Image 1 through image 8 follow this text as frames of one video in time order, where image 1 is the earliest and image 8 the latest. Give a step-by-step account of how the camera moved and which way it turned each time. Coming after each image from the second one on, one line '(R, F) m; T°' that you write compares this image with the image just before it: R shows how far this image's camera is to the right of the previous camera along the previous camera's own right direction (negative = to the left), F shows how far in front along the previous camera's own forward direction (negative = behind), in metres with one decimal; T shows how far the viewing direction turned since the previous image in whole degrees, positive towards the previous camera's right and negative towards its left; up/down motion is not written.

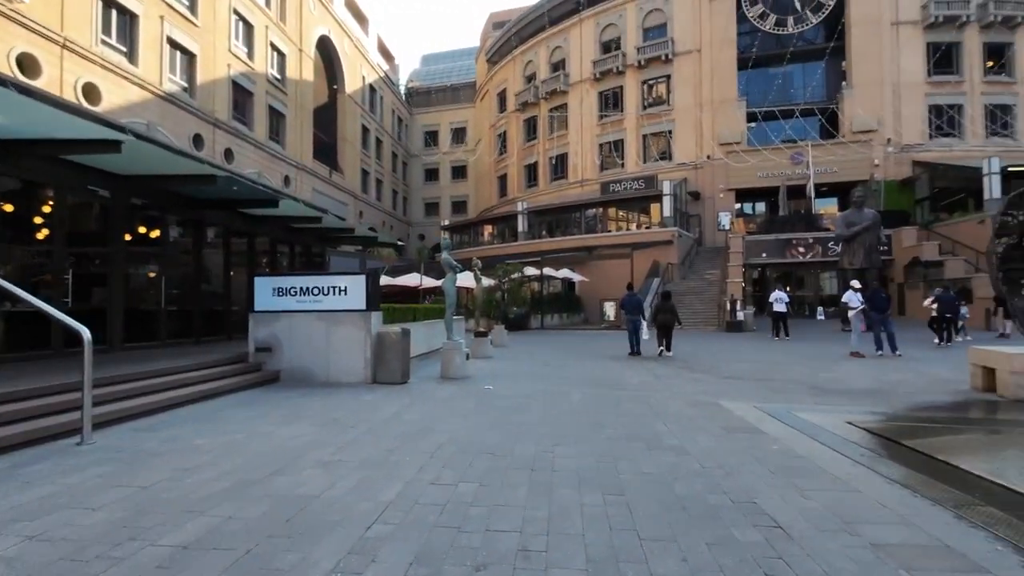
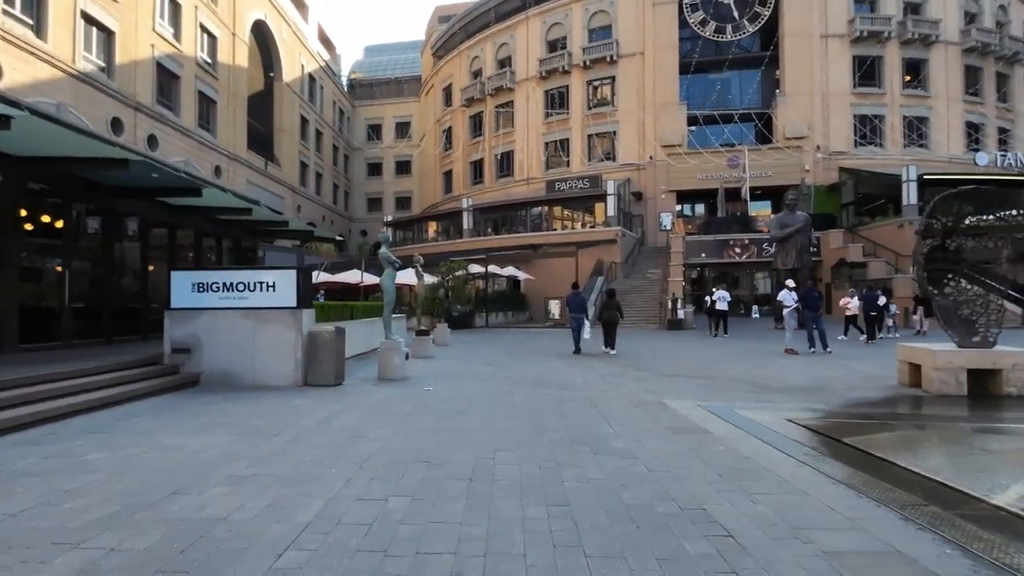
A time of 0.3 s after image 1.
(+0.1, +0.4) m; +6°
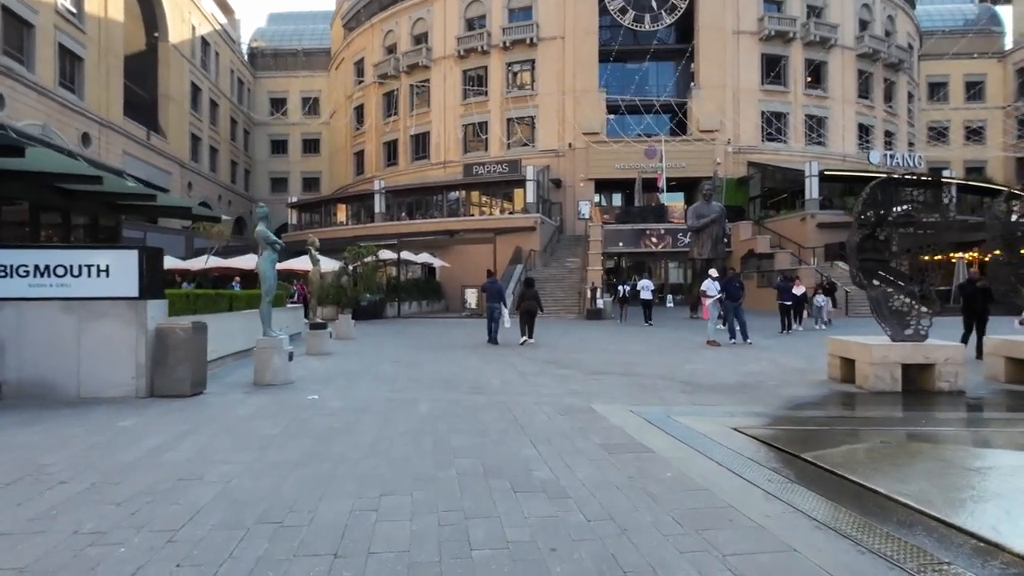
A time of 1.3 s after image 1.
(+0.2, +1.4) m; +8°
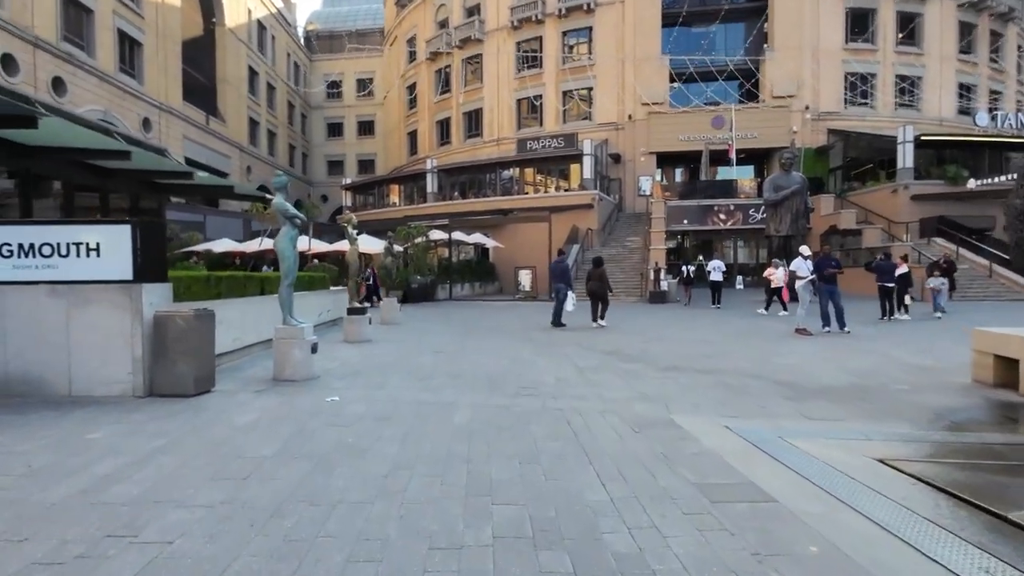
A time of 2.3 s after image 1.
(0.0, +1.5) m; -6°
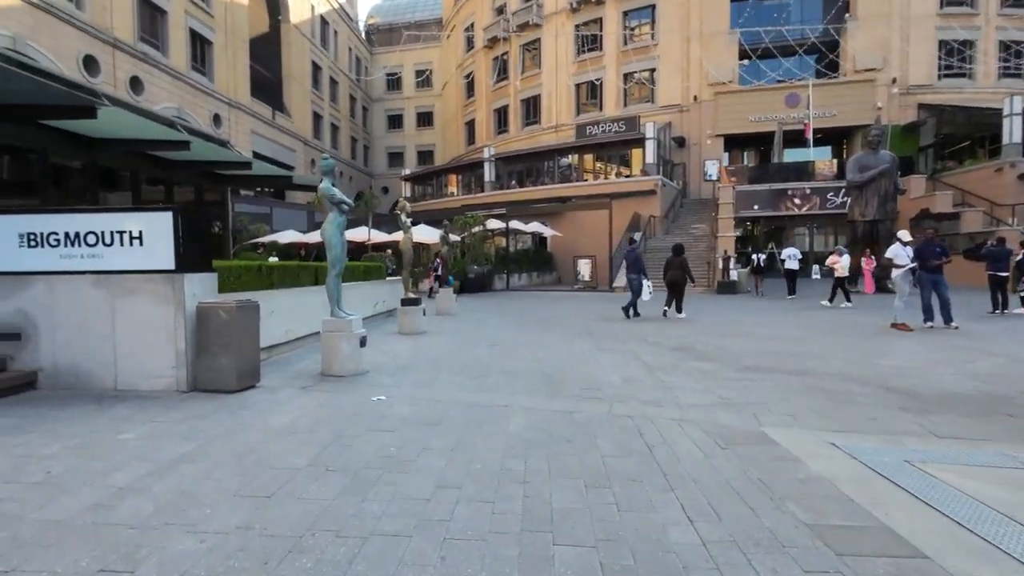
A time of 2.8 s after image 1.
(0.0, +0.7) m; -6°
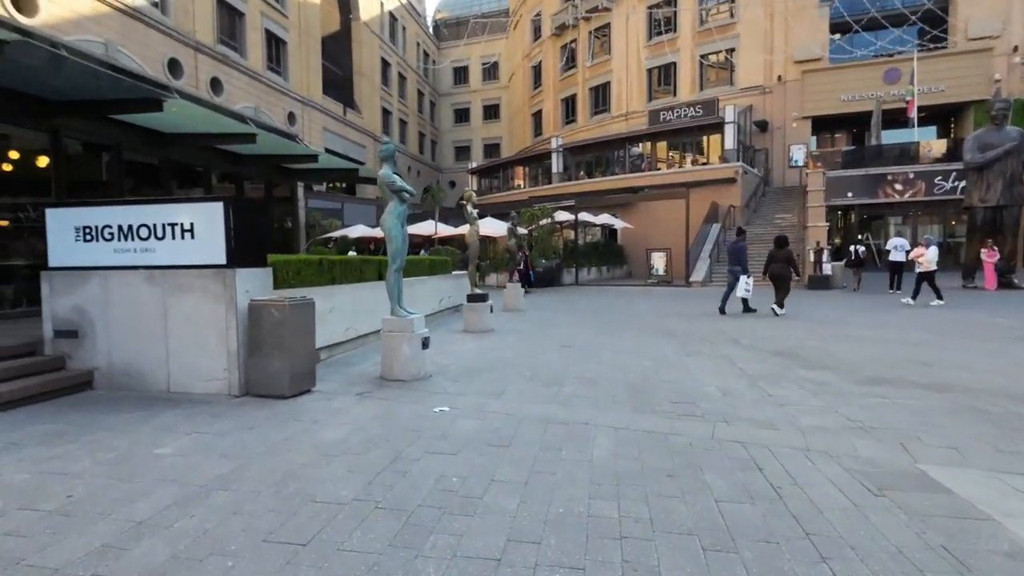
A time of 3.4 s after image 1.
(-0.1, +0.8) m; -7°
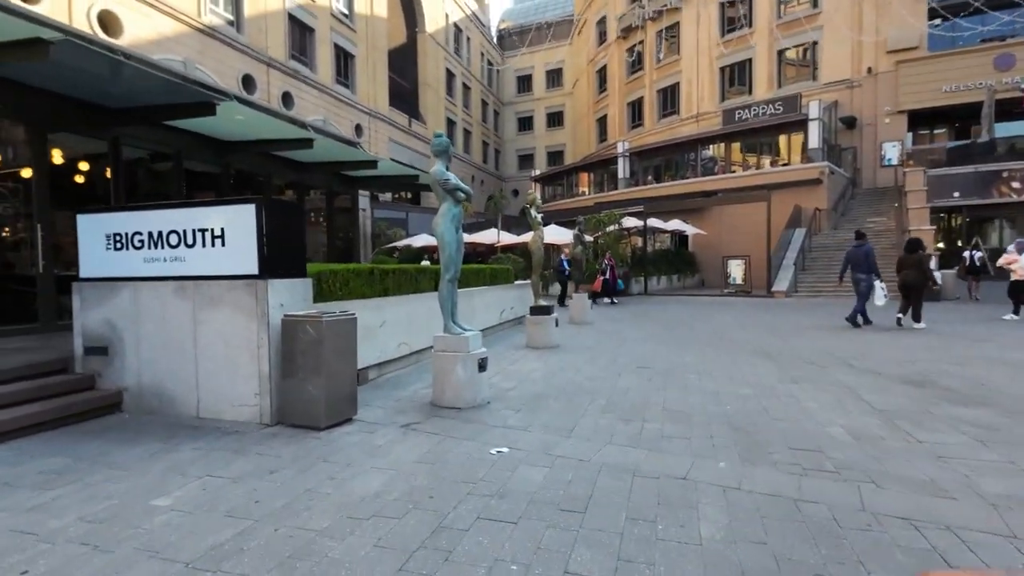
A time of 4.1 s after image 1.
(-0.1, +1.0) m; -6°
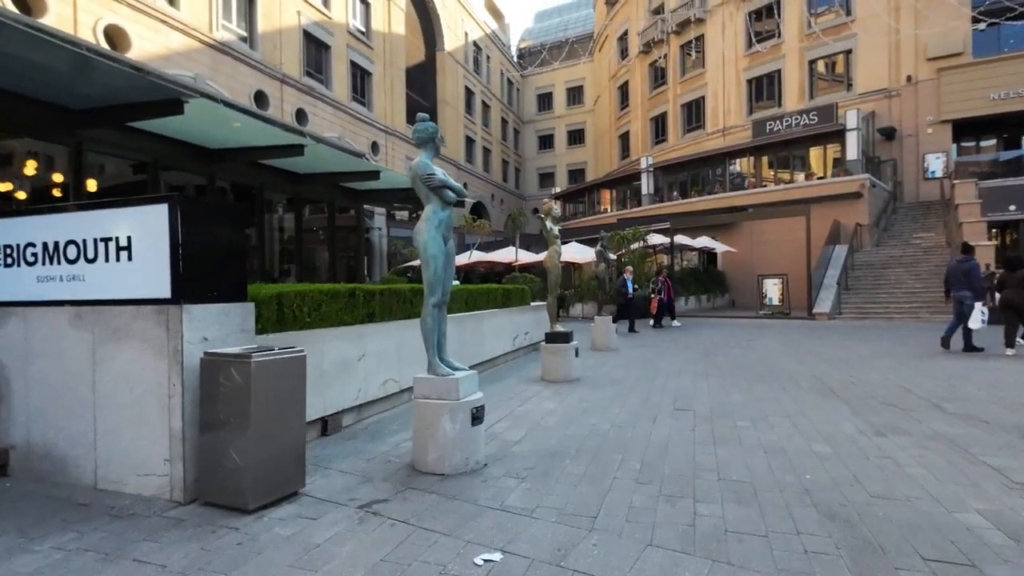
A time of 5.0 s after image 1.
(+0.1, +1.3) m; -2°
